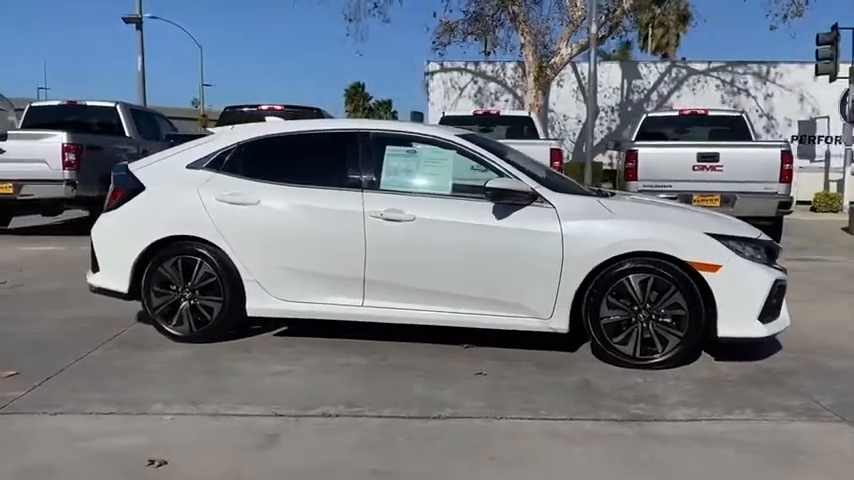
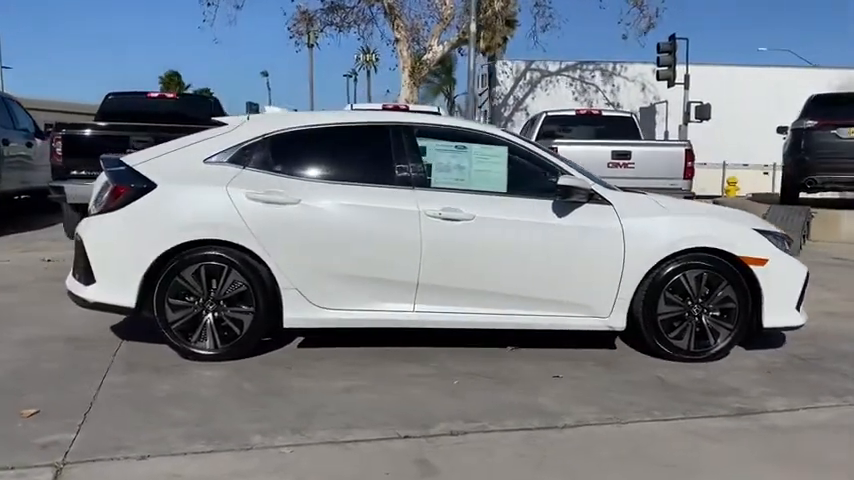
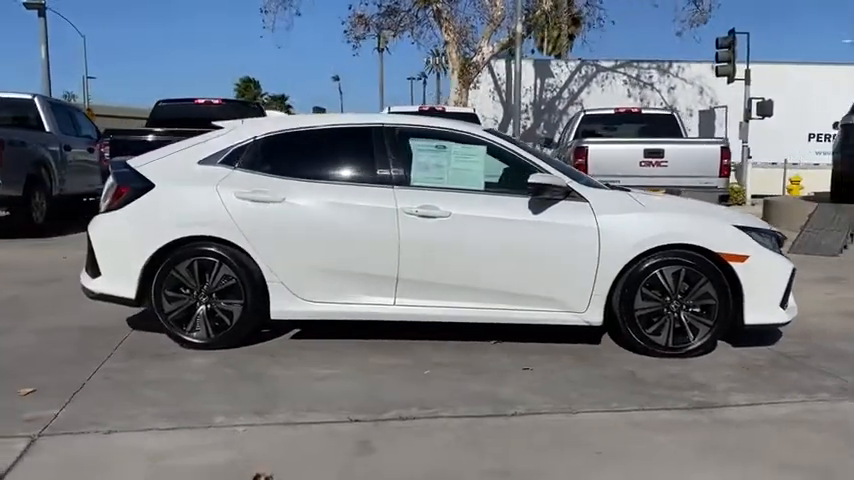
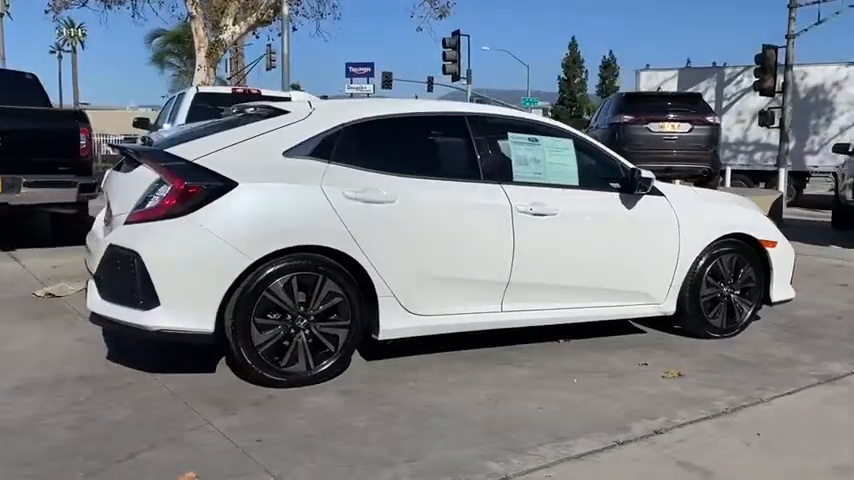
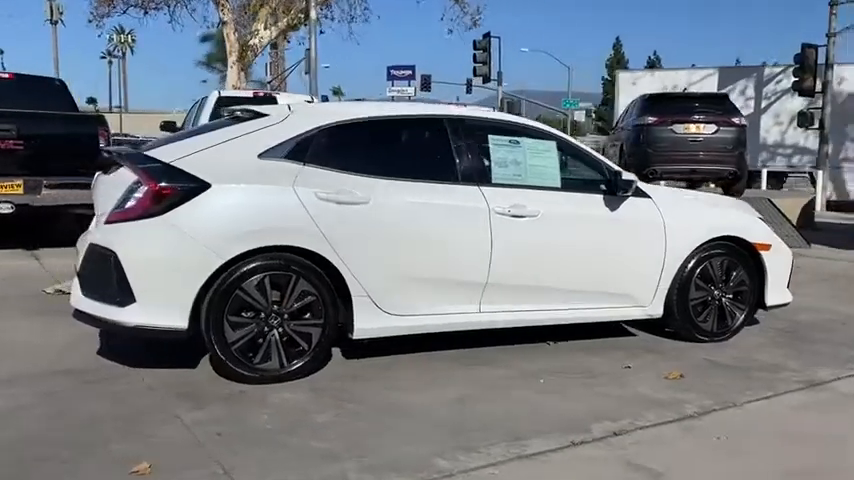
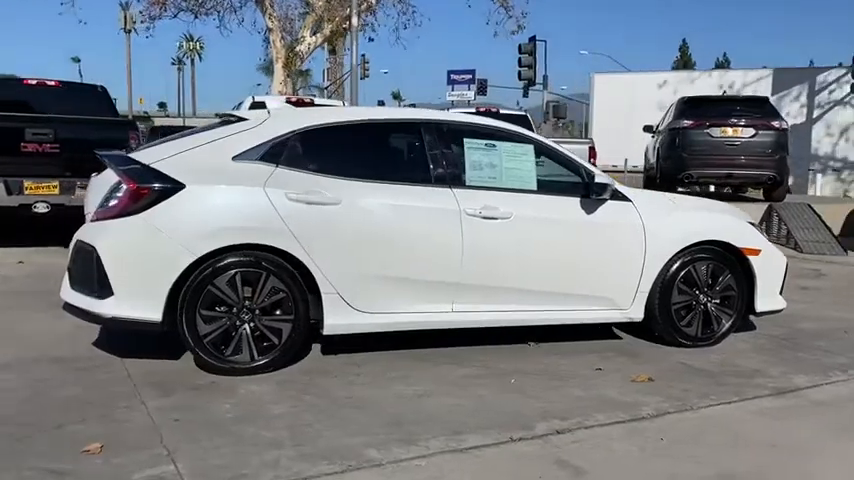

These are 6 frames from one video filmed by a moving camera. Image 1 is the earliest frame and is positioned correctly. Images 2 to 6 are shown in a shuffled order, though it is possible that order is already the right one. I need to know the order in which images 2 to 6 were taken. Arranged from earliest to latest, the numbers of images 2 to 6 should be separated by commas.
3, 2, 6, 5, 4
